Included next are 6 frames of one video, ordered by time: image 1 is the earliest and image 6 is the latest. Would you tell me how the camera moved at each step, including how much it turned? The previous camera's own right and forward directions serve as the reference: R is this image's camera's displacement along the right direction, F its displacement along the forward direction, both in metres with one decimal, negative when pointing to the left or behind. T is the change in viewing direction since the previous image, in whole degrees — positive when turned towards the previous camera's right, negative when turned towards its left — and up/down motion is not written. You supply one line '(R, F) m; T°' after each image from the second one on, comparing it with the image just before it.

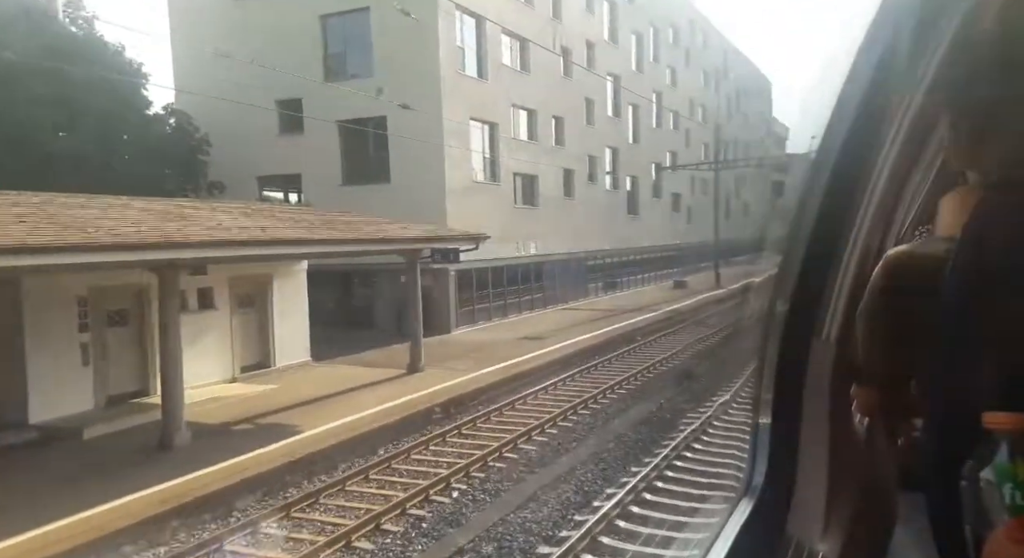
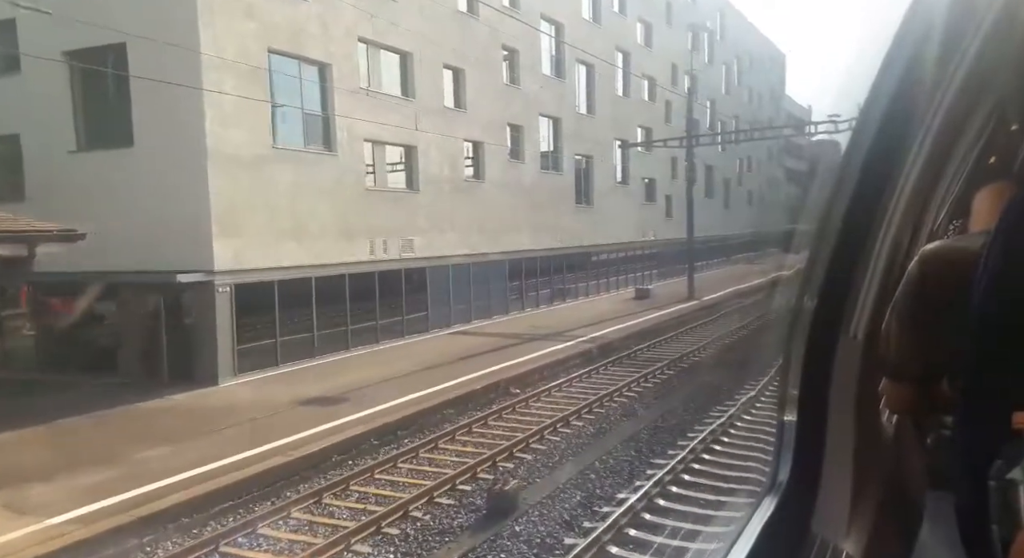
(+0.6, +1.2) m; -2°
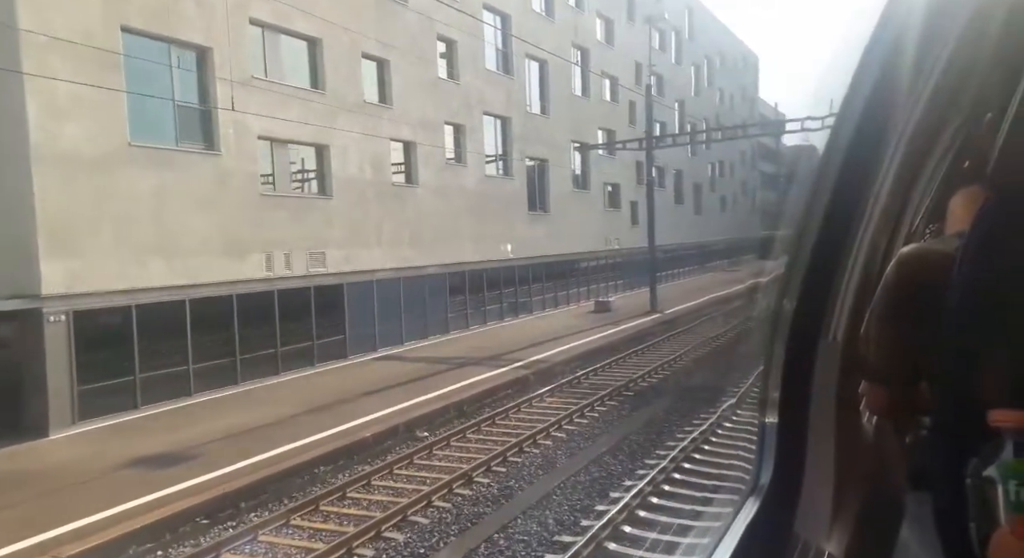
(+0.2, +0.4) m; +1°
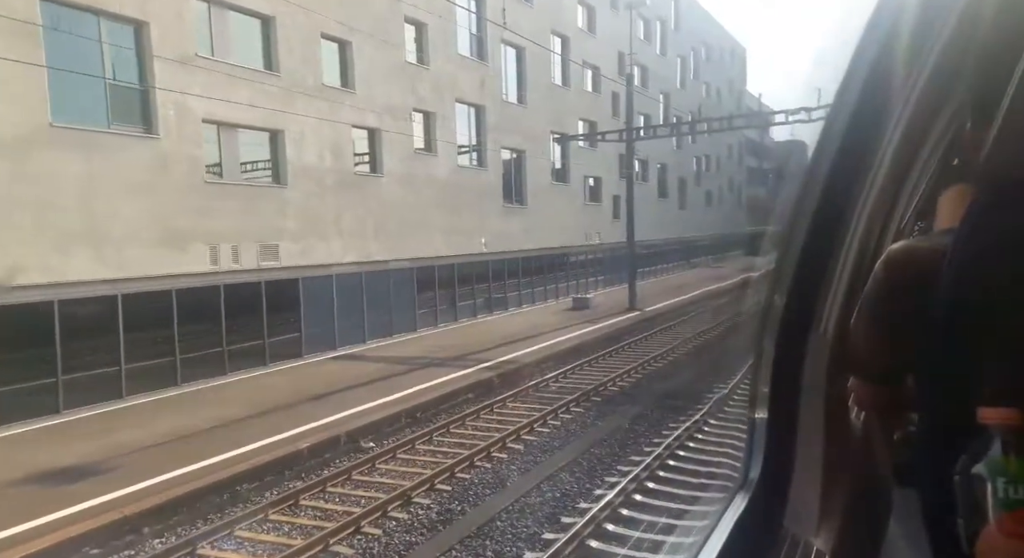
(-0.7, -1.6) m; +1°
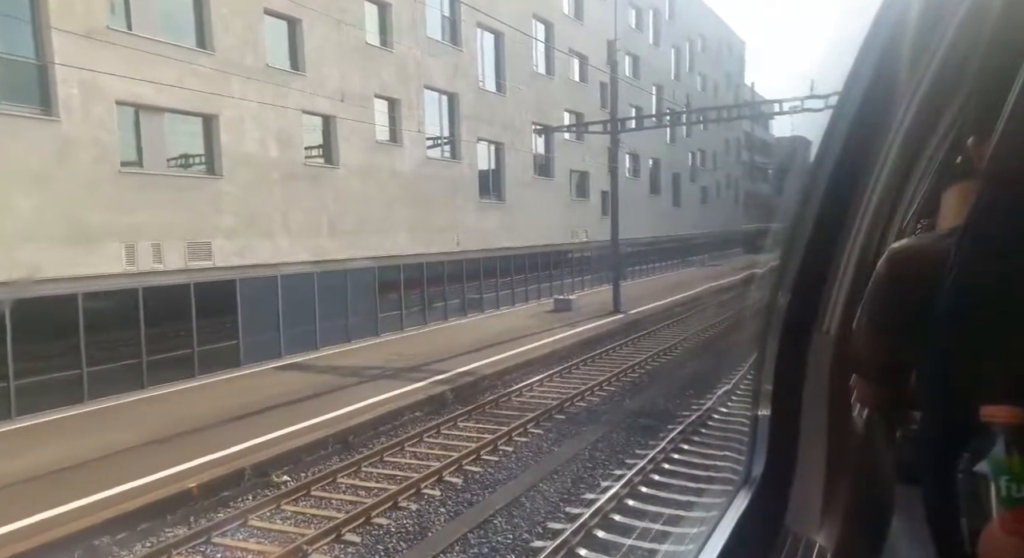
(+0.3, +0.6) m; 0°
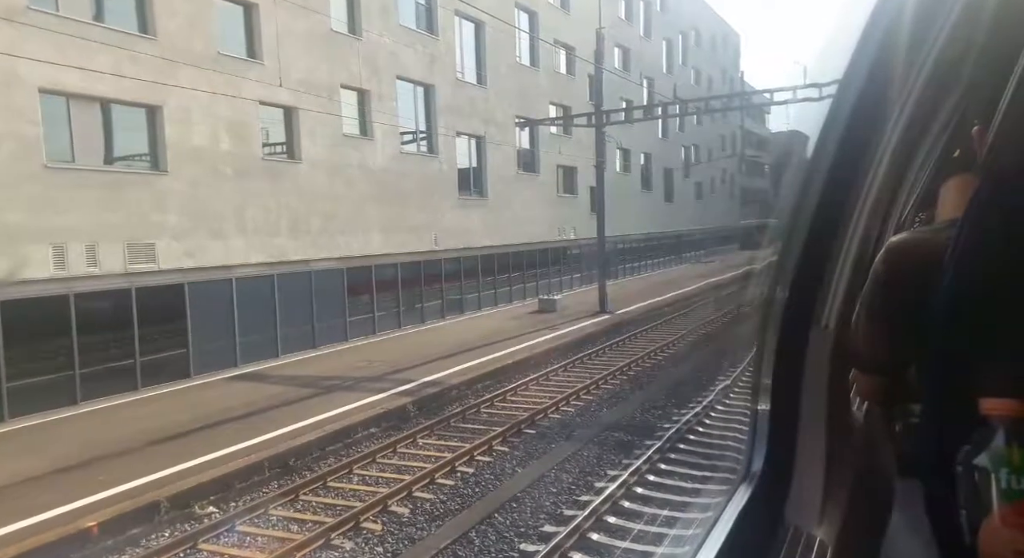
(+0.2, +0.4) m; 0°
